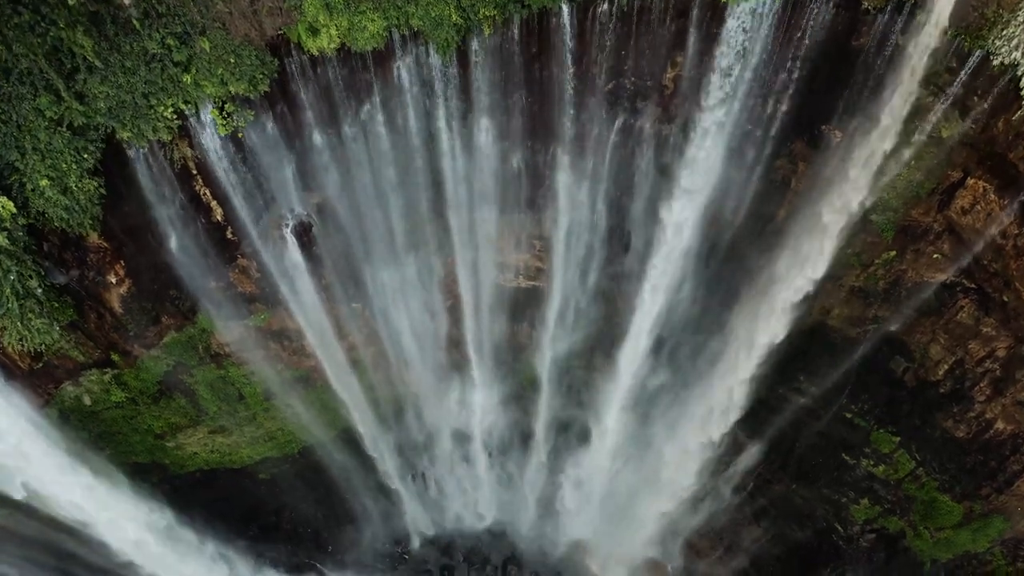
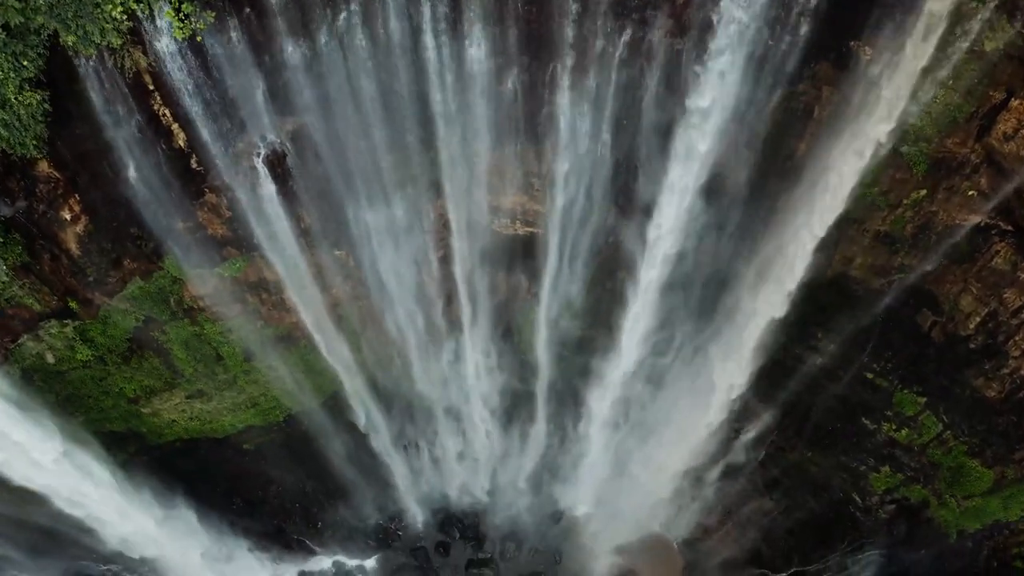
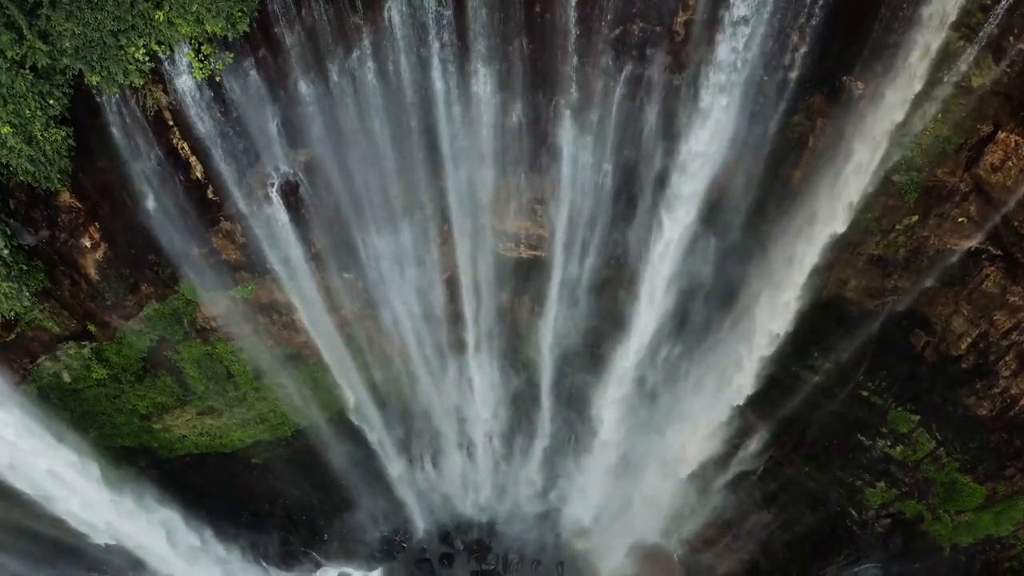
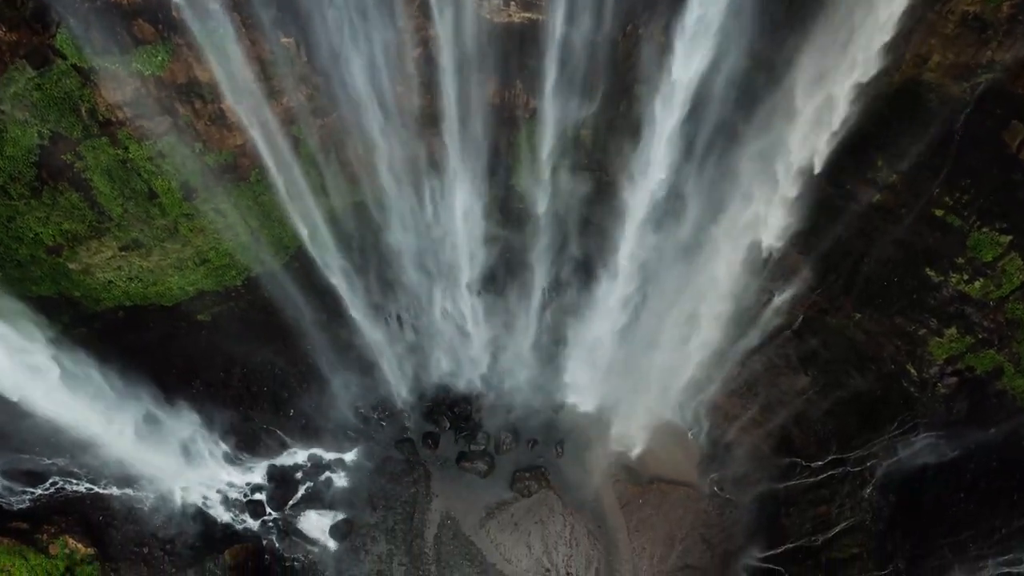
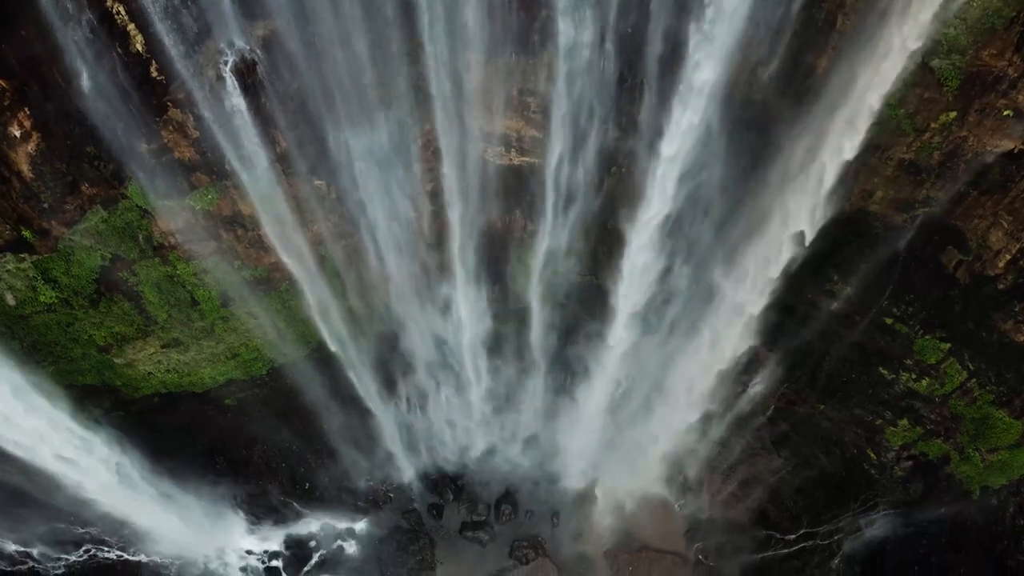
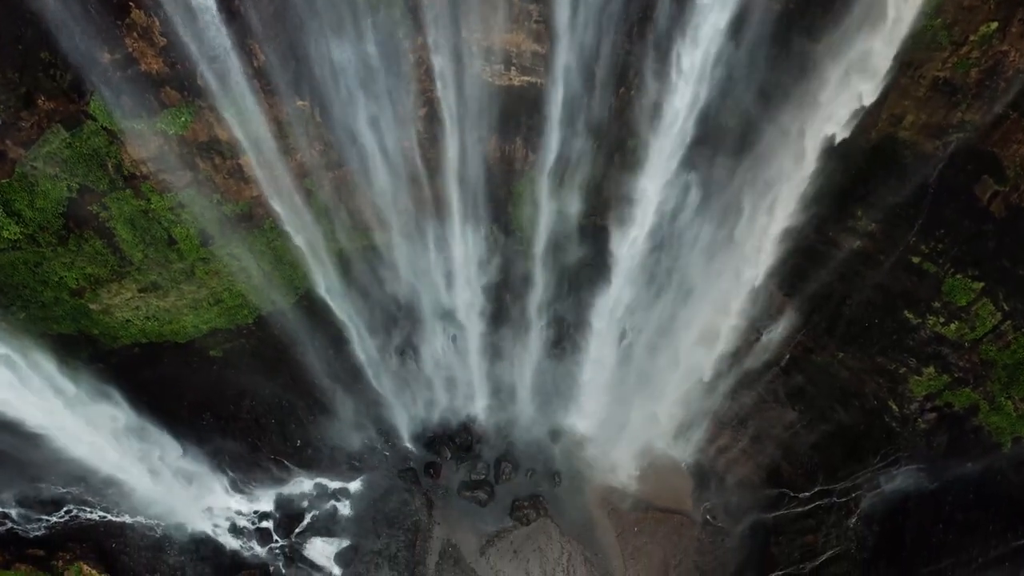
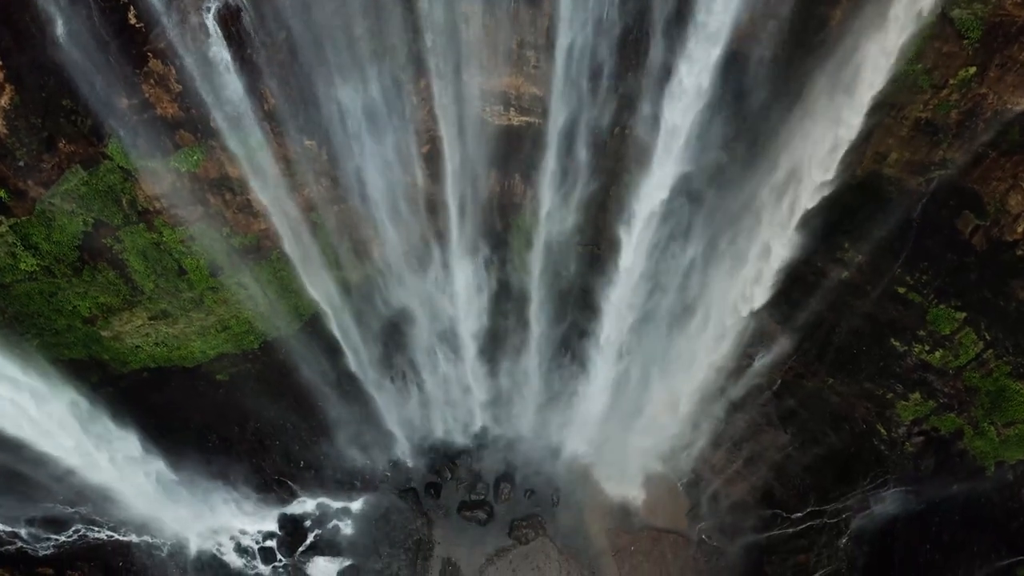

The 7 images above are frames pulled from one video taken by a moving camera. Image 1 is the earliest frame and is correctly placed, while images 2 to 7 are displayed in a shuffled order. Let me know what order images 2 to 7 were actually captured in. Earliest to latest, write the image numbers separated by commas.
3, 2, 5, 7, 6, 4
